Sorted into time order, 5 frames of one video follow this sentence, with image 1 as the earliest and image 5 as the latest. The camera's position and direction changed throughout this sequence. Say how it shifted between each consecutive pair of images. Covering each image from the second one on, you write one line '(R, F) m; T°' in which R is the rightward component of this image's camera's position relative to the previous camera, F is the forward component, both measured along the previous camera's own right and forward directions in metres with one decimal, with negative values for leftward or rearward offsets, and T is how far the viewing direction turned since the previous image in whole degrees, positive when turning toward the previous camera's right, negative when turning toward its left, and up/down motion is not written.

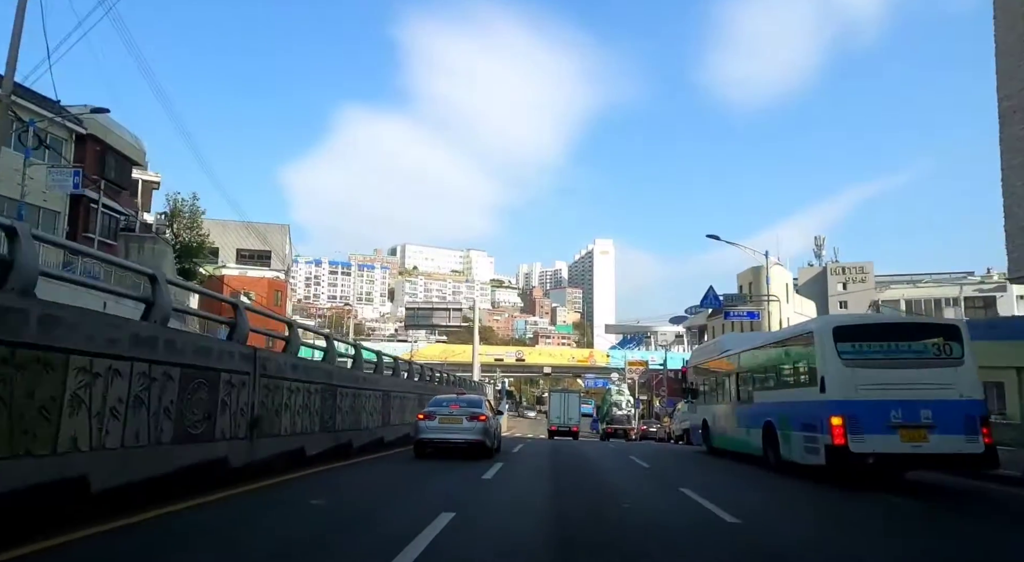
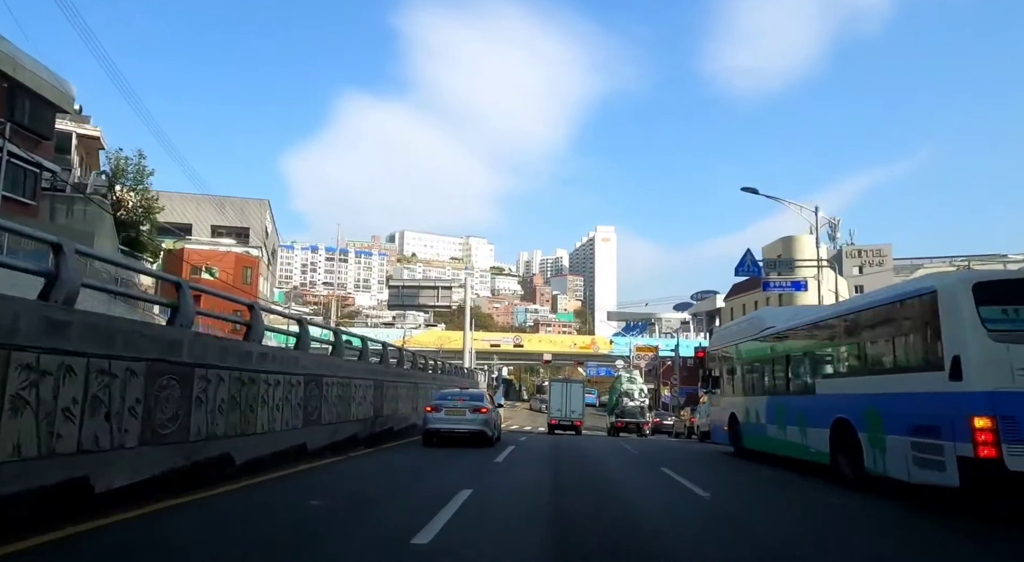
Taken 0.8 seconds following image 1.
(+0.2, +3.8) m; 0°
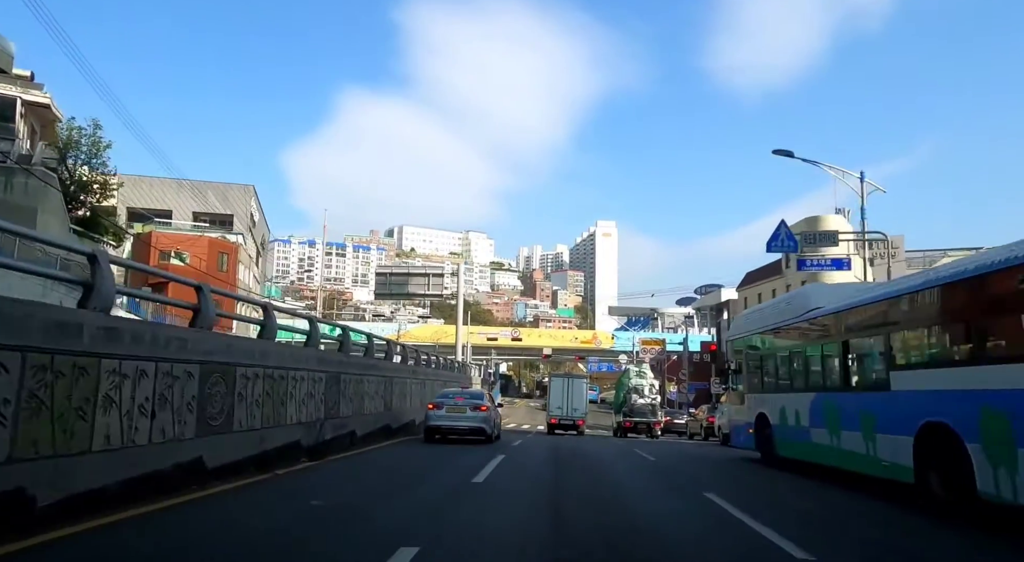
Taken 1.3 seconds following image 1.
(+0.1, +2.5) m; 0°
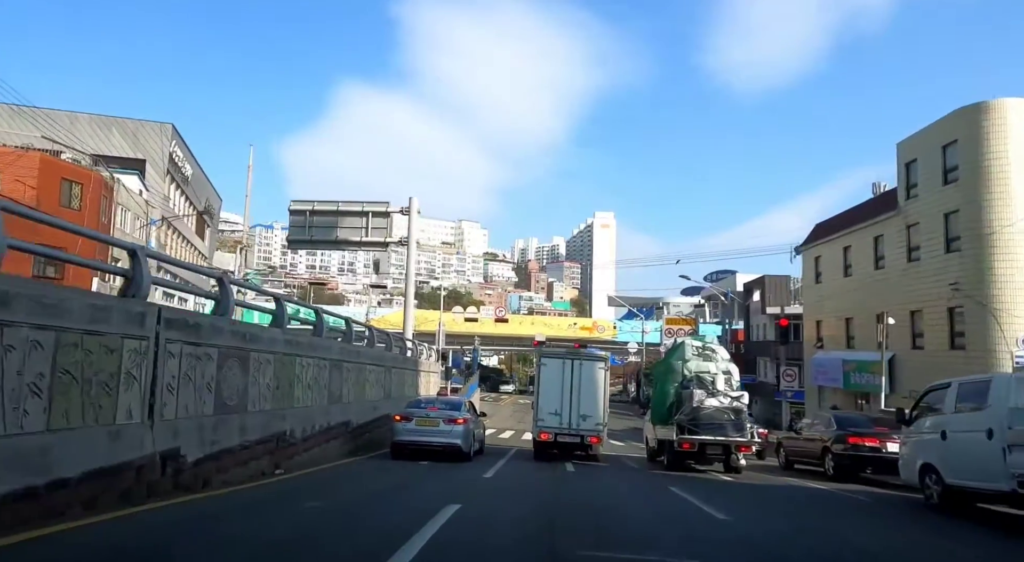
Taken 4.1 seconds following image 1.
(+0.6, +9.8) m; 0°
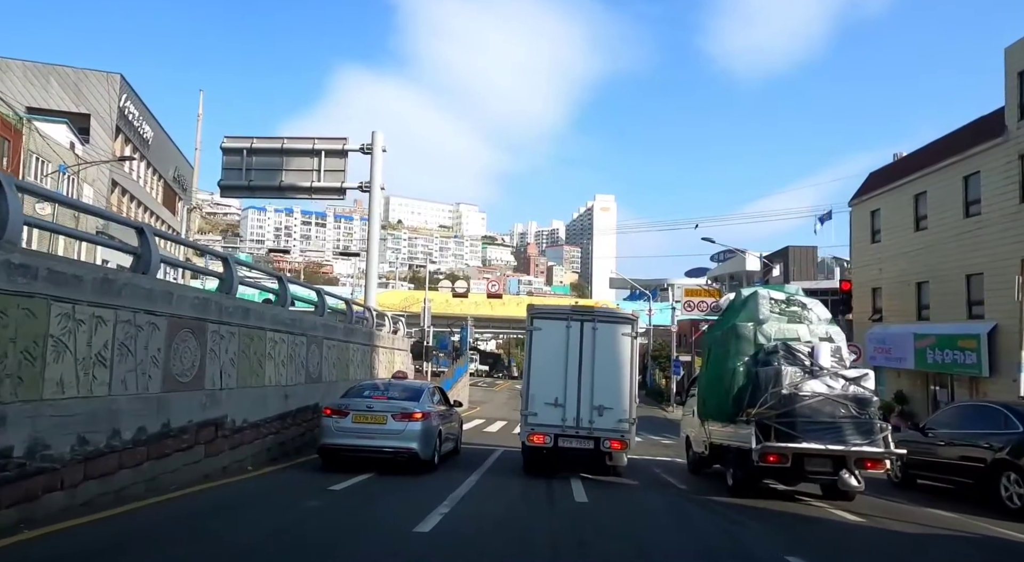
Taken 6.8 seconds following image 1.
(+0.2, +4.4) m; 0°
